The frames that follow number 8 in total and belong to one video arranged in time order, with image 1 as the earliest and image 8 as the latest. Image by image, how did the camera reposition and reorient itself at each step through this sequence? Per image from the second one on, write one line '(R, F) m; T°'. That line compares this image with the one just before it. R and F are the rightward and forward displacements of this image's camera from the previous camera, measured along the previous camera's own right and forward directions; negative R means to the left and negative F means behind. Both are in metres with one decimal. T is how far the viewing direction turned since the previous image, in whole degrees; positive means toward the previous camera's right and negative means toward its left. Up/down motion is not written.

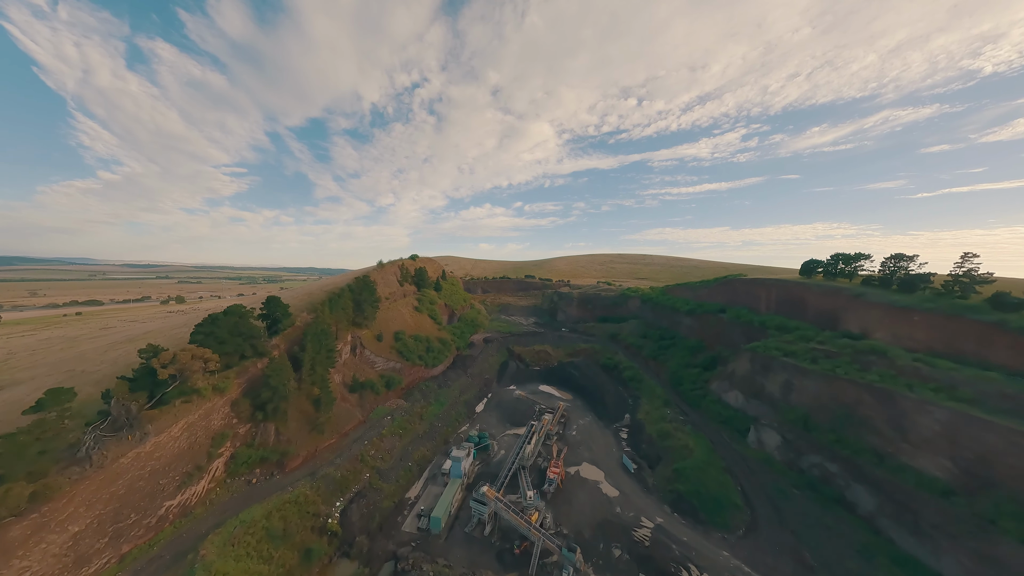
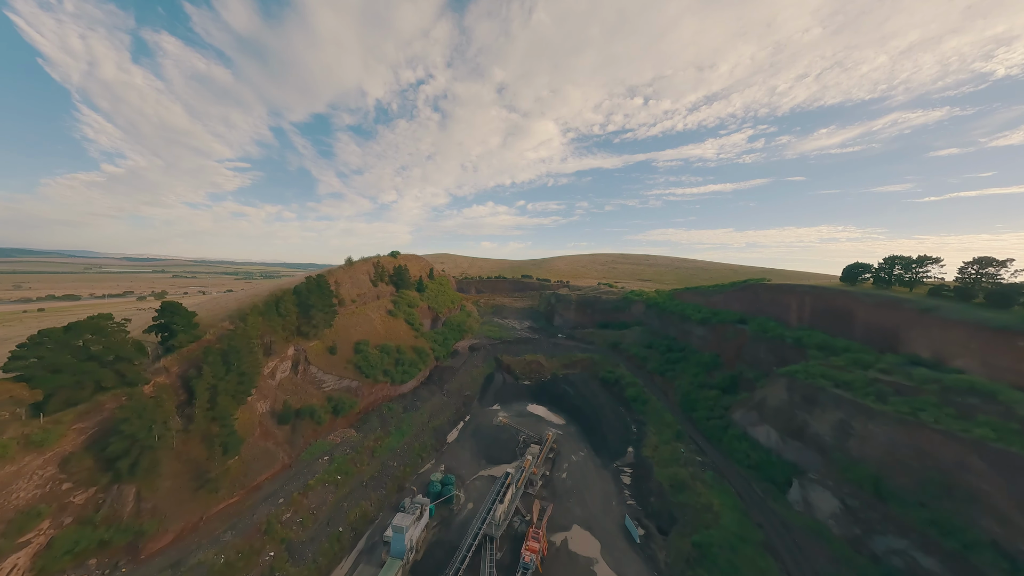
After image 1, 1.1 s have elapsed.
(+2.7, +6.4) m; 0°
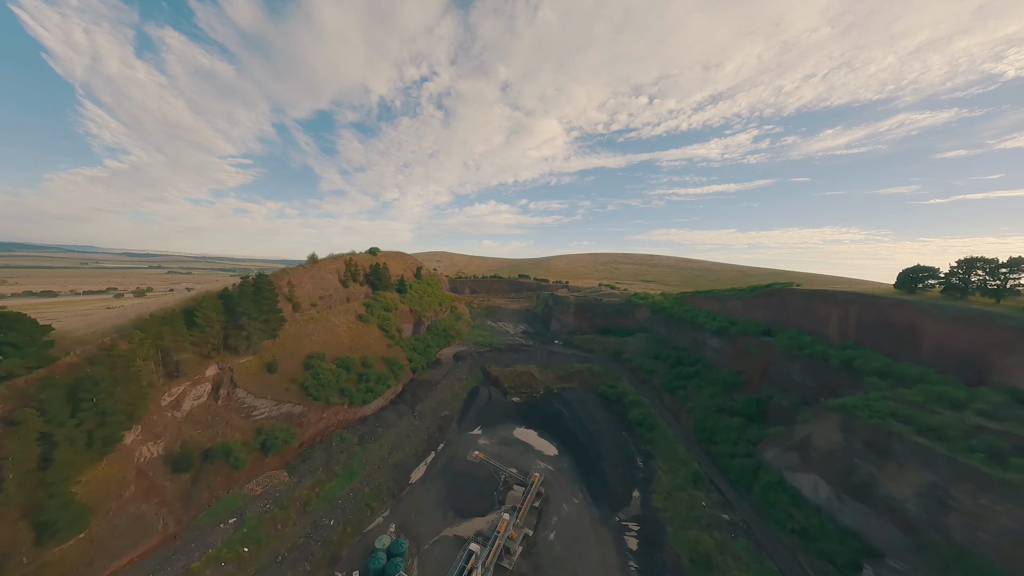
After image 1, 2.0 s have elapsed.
(+2.3, +5.8) m; 0°
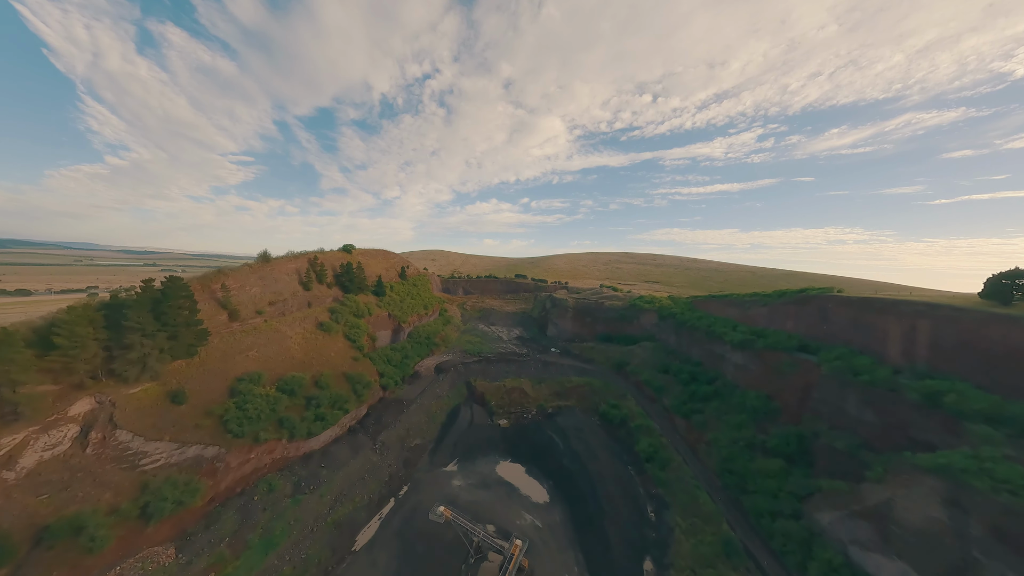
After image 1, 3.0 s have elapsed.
(+2.1, +5.8) m; 0°
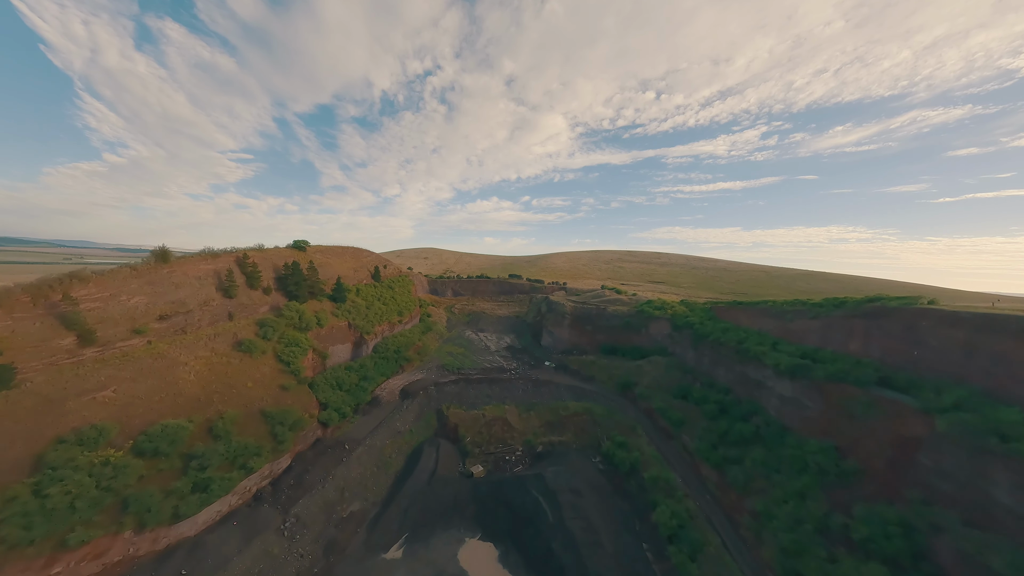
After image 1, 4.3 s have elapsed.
(+2.8, +8.0) m; 0°
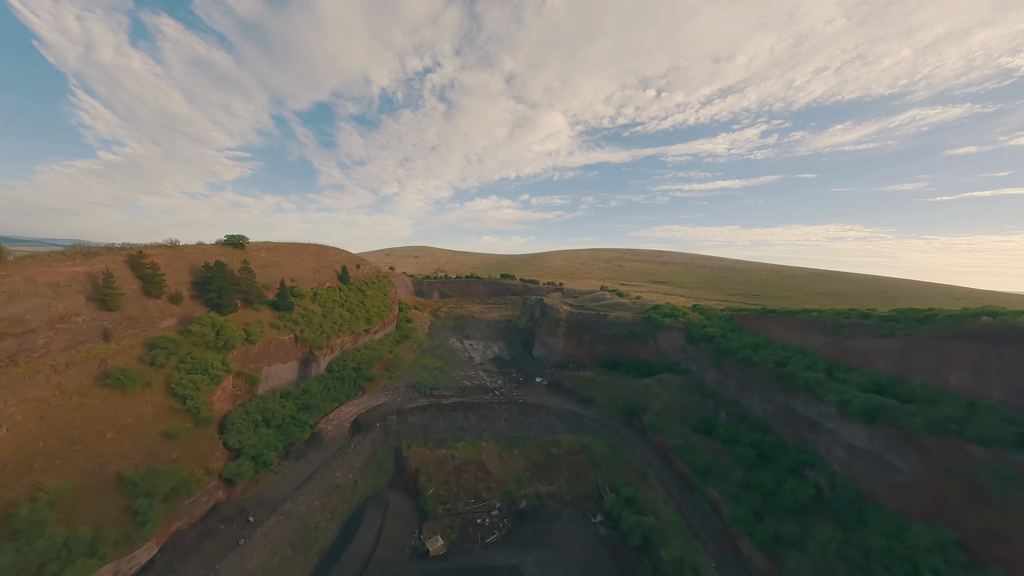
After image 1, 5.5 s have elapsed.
(+2.6, +7.1) m; 0°
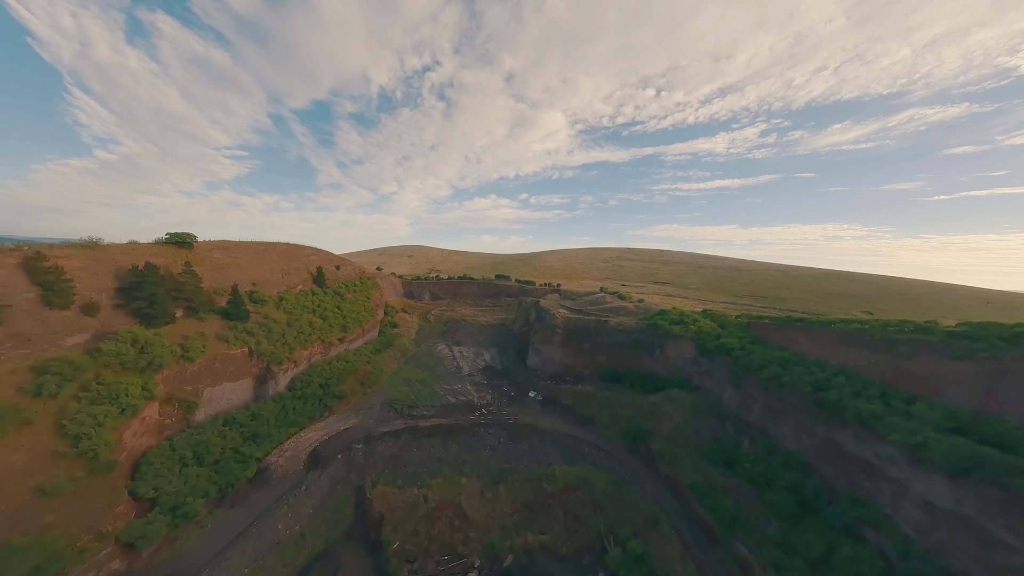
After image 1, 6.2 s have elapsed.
(+1.4, +4.3) m; 0°
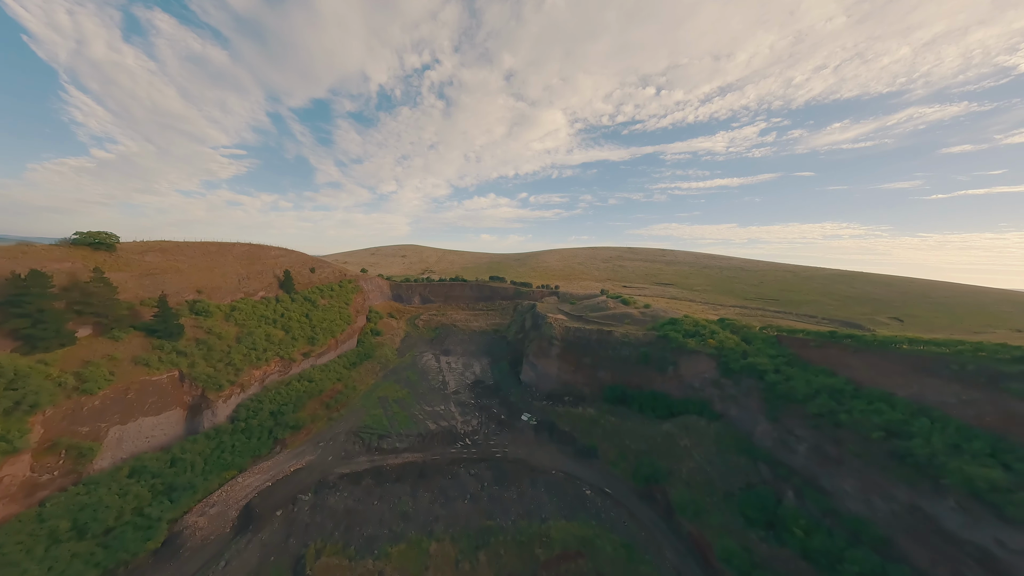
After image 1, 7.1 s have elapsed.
(+1.4, +5.0) m; 0°
